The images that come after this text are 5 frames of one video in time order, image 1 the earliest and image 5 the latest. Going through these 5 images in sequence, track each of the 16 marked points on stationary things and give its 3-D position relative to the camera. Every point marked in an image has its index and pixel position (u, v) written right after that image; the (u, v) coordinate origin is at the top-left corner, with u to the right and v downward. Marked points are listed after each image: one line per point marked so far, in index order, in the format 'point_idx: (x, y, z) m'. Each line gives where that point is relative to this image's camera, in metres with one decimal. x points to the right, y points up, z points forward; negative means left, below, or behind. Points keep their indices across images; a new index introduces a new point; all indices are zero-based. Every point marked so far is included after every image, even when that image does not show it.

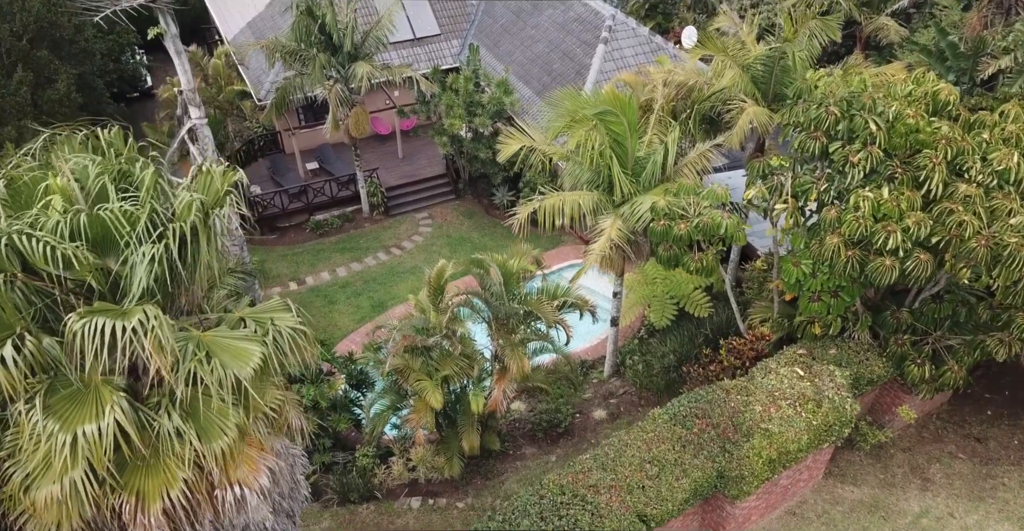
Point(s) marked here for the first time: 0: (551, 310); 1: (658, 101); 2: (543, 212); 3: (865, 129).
0: (+0.6, -0.8, +11.9) m
1: (+2.9, +3.3, +14.9) m
2: (+0.6, +1.0, +13.6) m
3: (+4.9, +1.9, +10.2) m
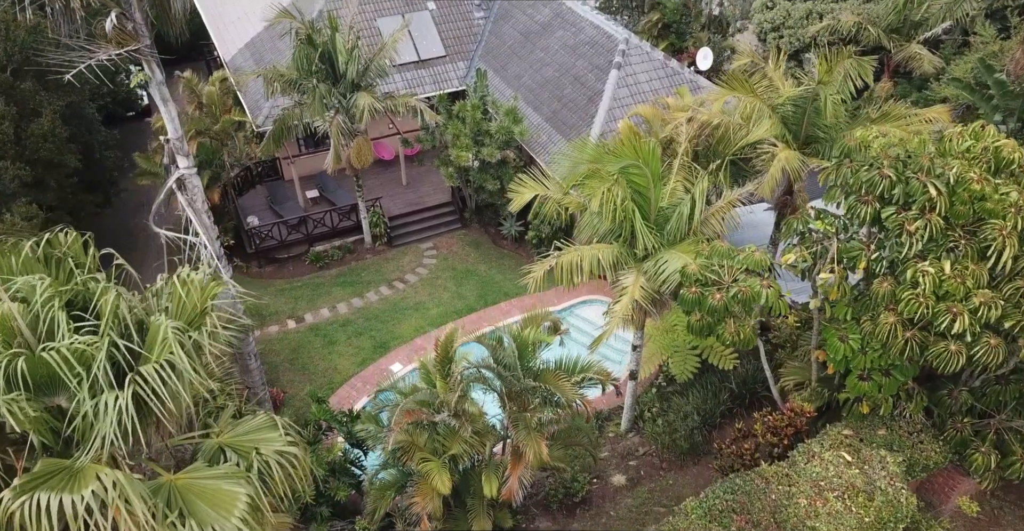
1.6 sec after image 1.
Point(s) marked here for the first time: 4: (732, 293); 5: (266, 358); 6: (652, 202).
0: (+0.8, -1.8, +10.9) m
1: (+3.2, +2.3, +13.8) m
2: (+0.8, -0.1, +12.5) m
3: (+5.1, +0.9, +9.2) m
4: (+3.1, -0.4, +10.3) m
5: (-6.6, -2.5, +19.7) m
6: (+2.4, +1.1, +12.6) m
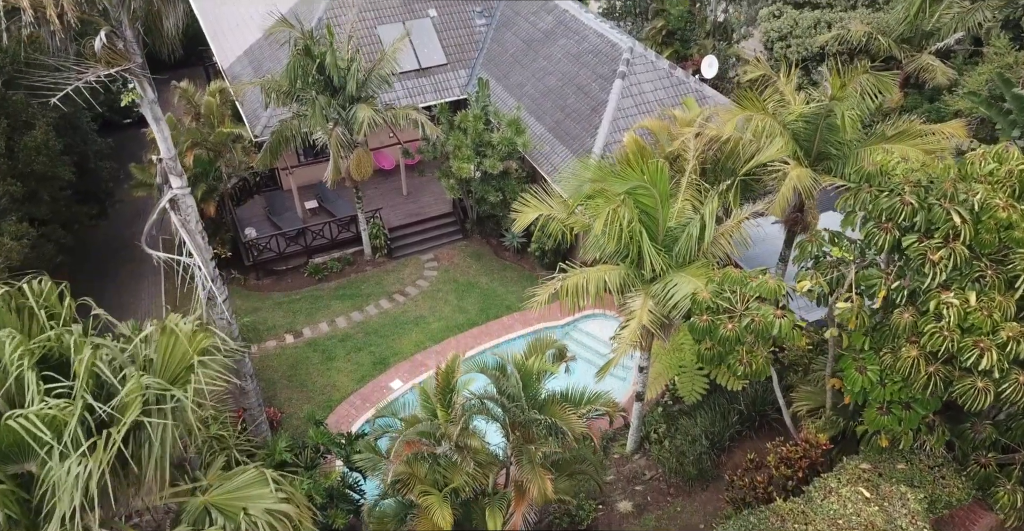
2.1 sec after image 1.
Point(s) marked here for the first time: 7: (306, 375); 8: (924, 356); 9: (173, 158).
0: (+0.9, -2.1, +10.5) m
1: (+3.2, +1.9, +13.4) m
2: (+0.9, -0.4, +12.1) m
3: (+5.2, +0.5, +8.8) m
4: (+3.1, -0.8, +9.9) m
5: (-6.5, -2.9, +19.3) m
6: (+2.4, +0.7, +12.2) m
7: (-5.4, -2.9, +19.3) m
8: (+5.0, -1.1, +8.9) m
9: (-5.3, +1.7, +11.7) m
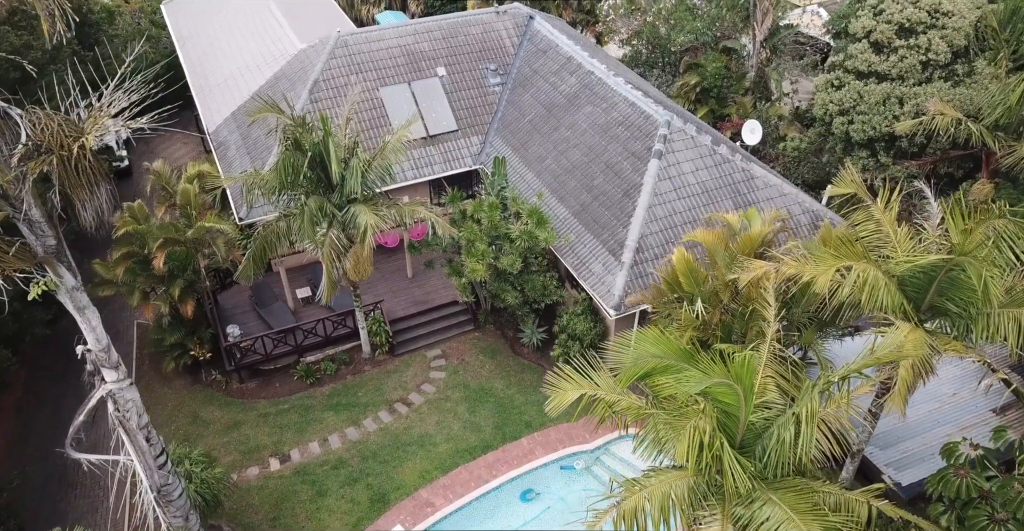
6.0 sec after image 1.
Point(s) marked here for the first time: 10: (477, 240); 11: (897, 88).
0: (+1.3, -4.8, +7.6) m
1: (+3.7, -0.8, +10.5) m
2: (+1.3, -3.1, +9.2) m
3: (+5.6, -2.1, +5.9) m
4: (+3.6, -3.4, +7.0) m
5: (-6.0, -5.6, +16.4) m
6: (+2.9, -2.0, +9.3) m
7: (-4.9, -5.6, +16.4) m
8: (+5.4, -3.7, +6.0) m
9: (-4.9, -1.0, +8.8) m
10: (-0.9, +0.6, +18.4) m
11: (+9.5, +4.4, +18.2) m
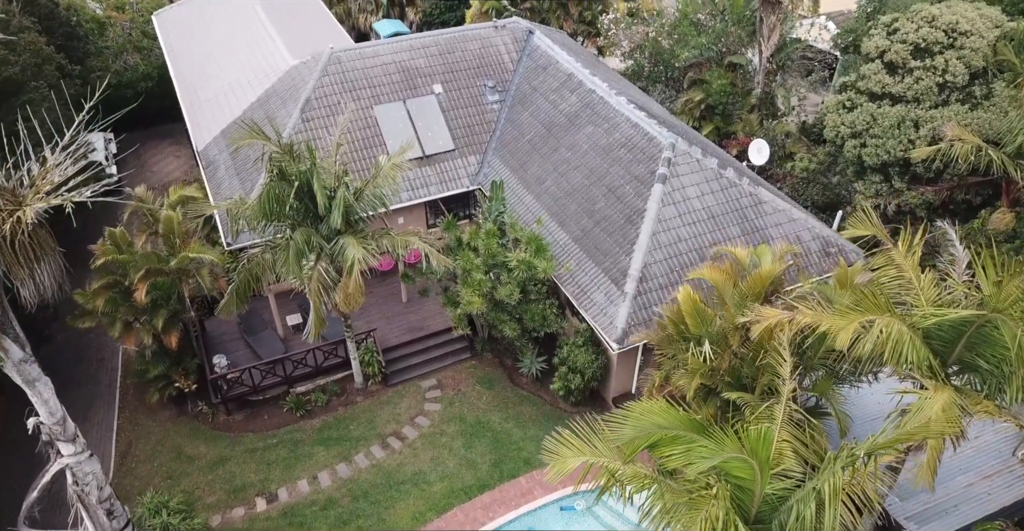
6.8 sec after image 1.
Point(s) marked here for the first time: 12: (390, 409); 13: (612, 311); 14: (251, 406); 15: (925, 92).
0: (+1.3, -5.5, +6.8) m
1: (+3.6, -1.5, +9.7) m
2: (+1.3, -3.8, +8.5) m
3: (+5.5, -2.8, +5.1) m
4: (+3.5, -4.1, +6.2) m
5: (-6.1, -6.3, +15.6) m
6: (+2.8, -2.7, +8.5) m
7: (-5.0, -6.3, +15.6) m
8: (+5.3, -4.4, +5.2) m
9: (-5.0, -1.7, +8.1) m
10: (-0.9, -0.1, +17.6) m
11: (+9.4, +3.6, +17.4) m
12: (-3.2, -3.8, +19.4) m
13: (+2.4, -1.1, +17.4) m
14: (-6.9, -3.7, +19.5) m
15: (+9.8, +4.1, +17.5) m
